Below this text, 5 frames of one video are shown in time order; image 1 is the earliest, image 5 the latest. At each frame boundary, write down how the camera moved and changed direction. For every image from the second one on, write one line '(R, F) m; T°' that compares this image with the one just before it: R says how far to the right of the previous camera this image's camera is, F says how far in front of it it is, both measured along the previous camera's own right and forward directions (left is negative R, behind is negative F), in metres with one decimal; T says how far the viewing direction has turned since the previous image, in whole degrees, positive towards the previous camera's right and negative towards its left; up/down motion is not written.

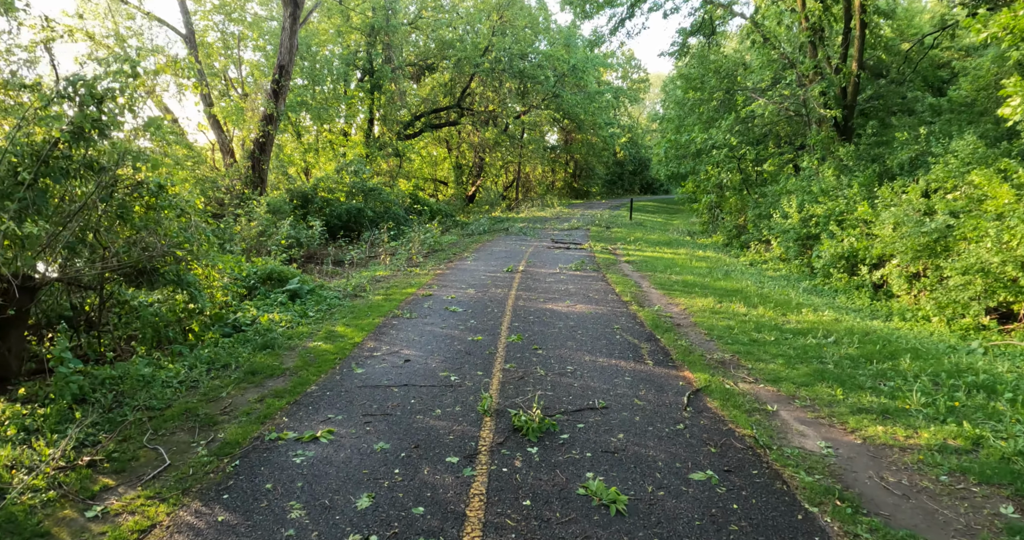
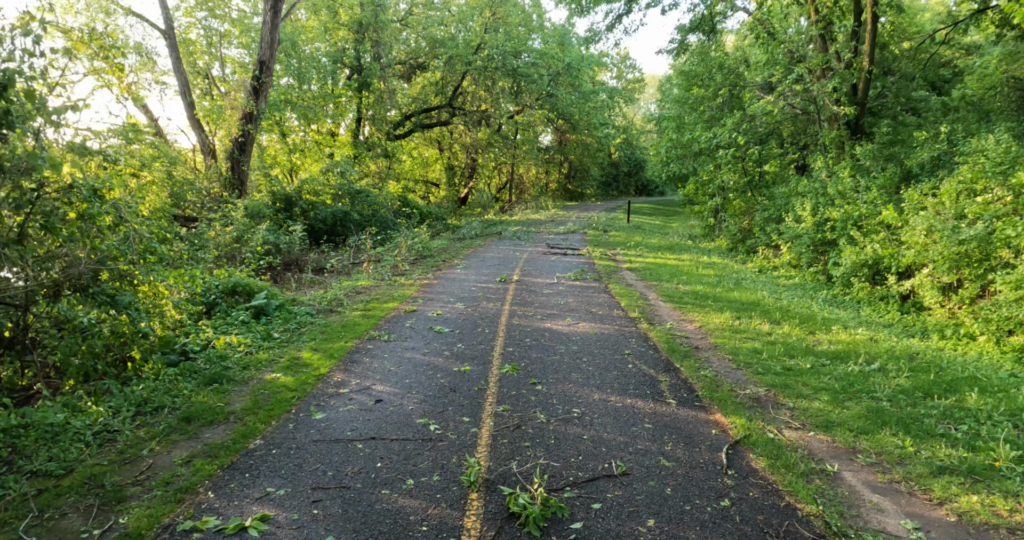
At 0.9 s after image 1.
(0.0, +1.0) m; +1°
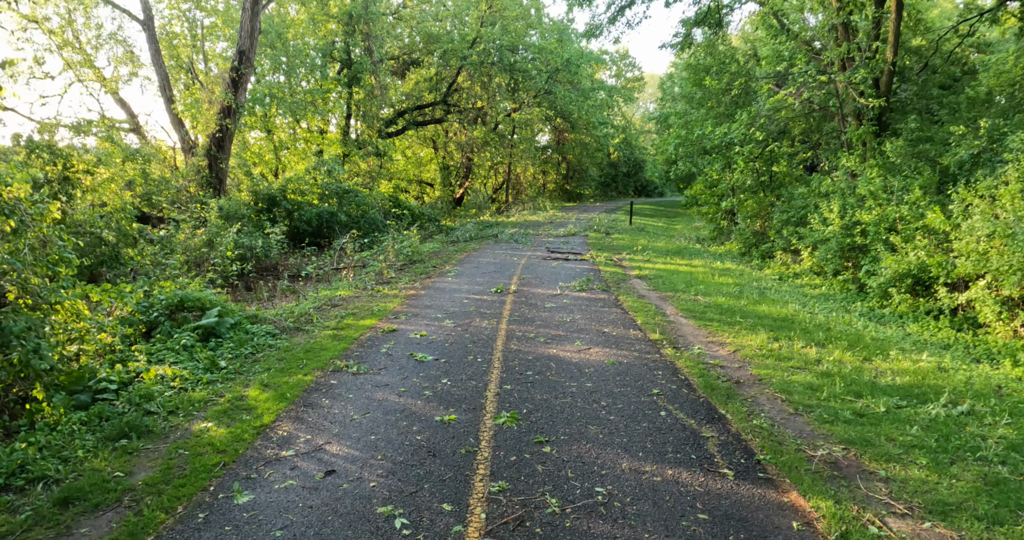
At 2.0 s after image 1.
(0.0, +1.2) m; 0°
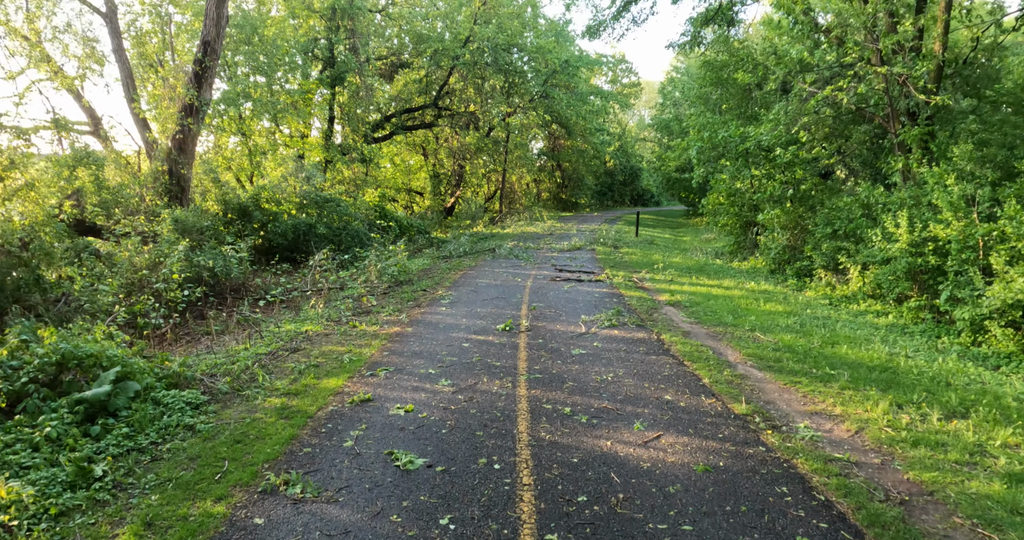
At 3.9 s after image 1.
(-0.3, +2.0) m; +1°
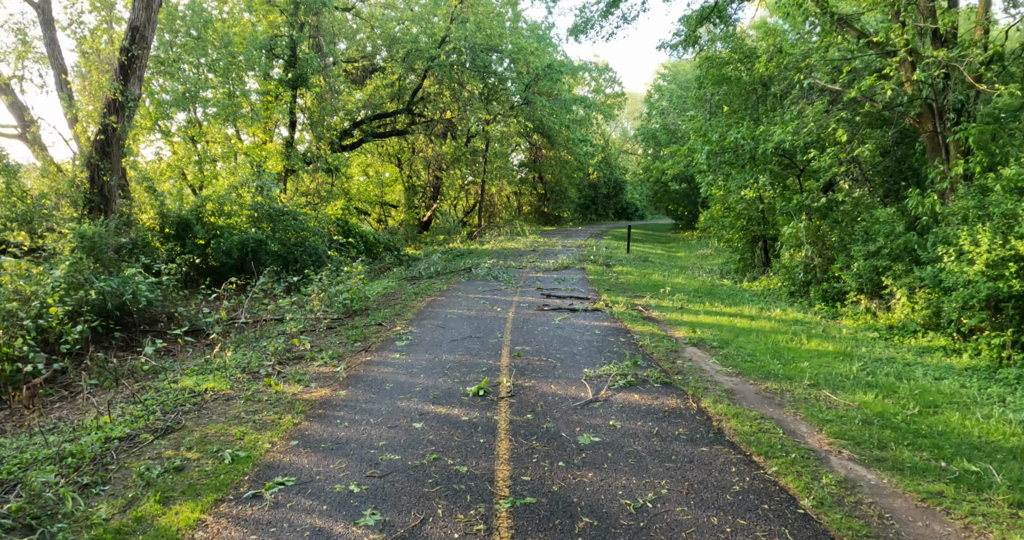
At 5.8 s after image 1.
(0.0, +2.1) m; +2°
